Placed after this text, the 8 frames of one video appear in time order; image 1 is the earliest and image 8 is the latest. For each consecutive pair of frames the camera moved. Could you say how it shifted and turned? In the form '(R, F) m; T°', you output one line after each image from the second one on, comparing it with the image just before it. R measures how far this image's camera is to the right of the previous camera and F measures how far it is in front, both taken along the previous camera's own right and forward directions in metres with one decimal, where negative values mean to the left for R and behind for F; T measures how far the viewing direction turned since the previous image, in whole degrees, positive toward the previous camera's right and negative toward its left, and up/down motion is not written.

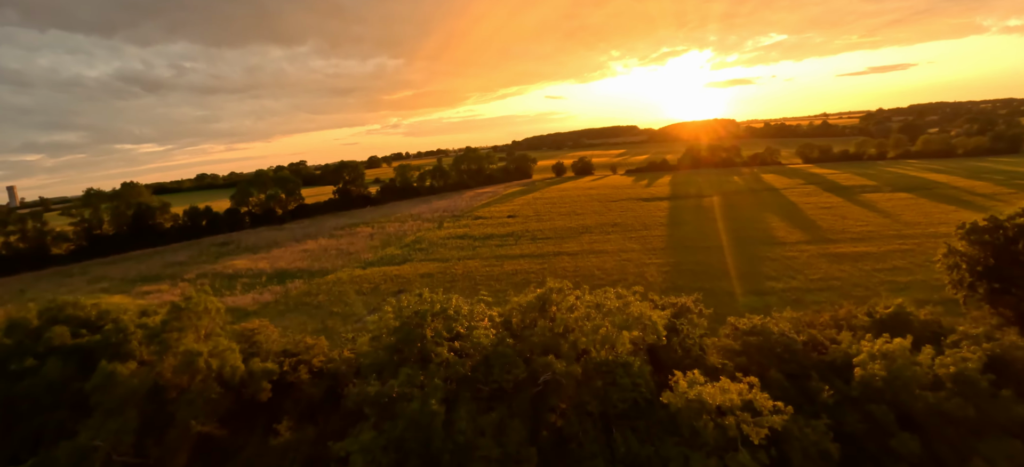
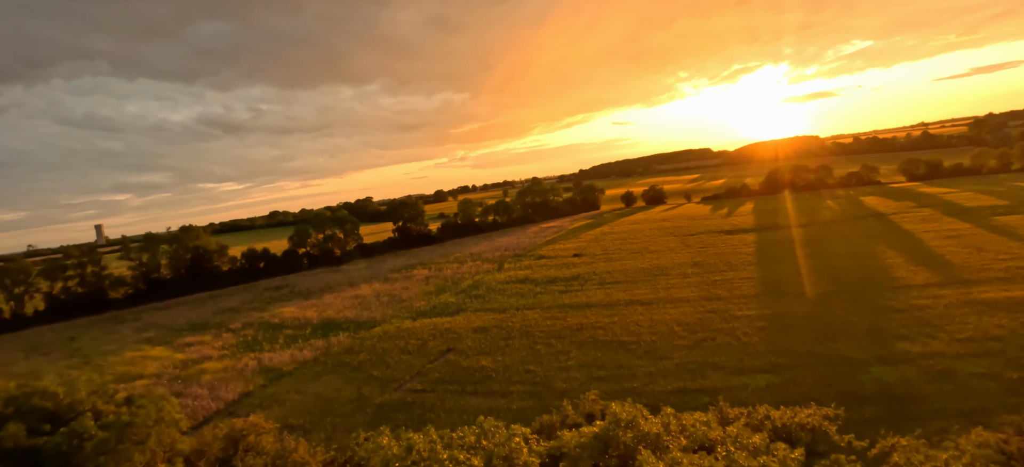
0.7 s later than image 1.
(+0.3, +2.5) m; -8°
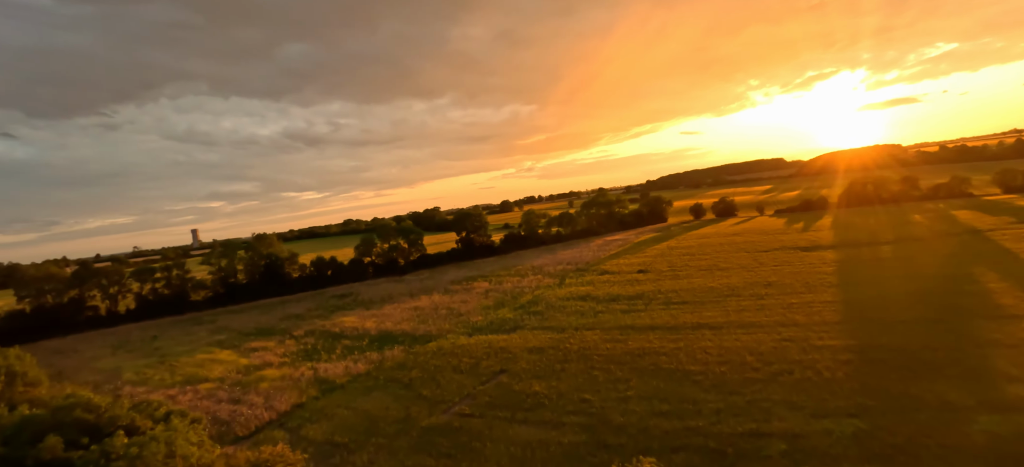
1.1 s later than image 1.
(+0.3, +1.0) m; -8°
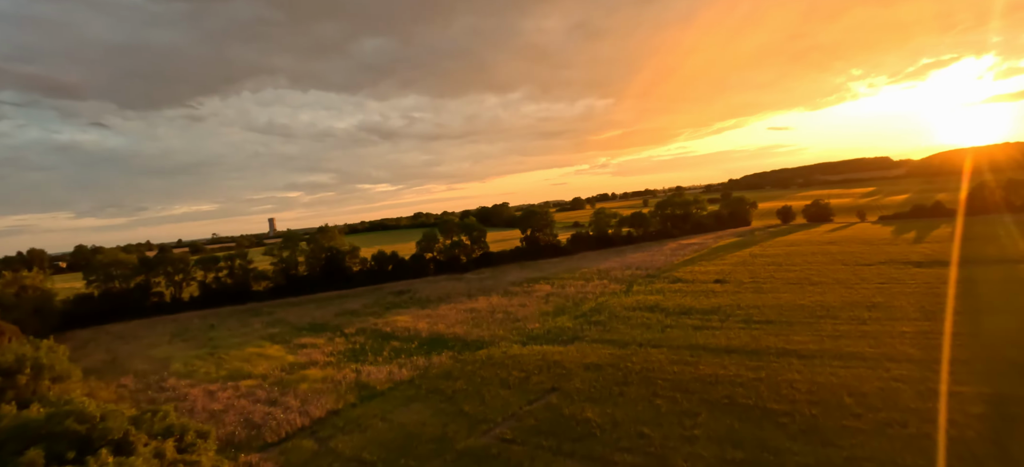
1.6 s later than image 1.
(+0.5, +1.6) m; -8°
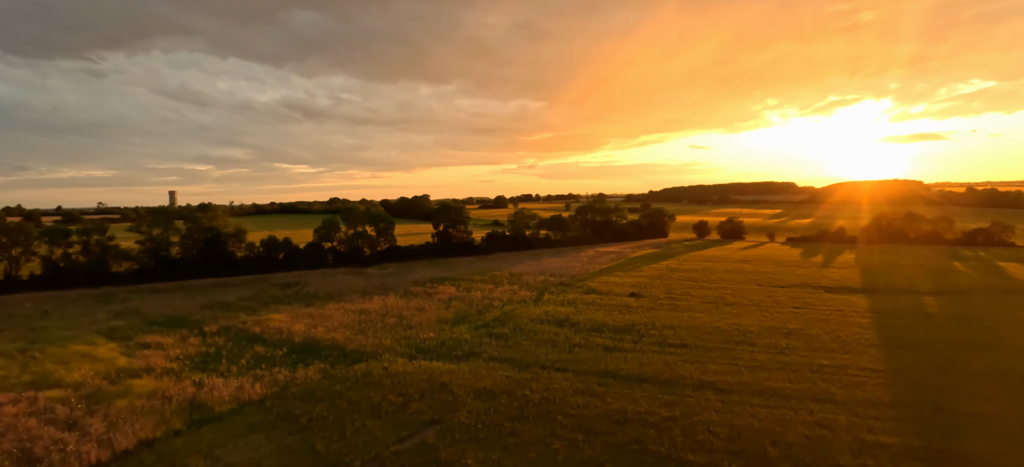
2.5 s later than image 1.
(+1.2, +3.3) m; +9°
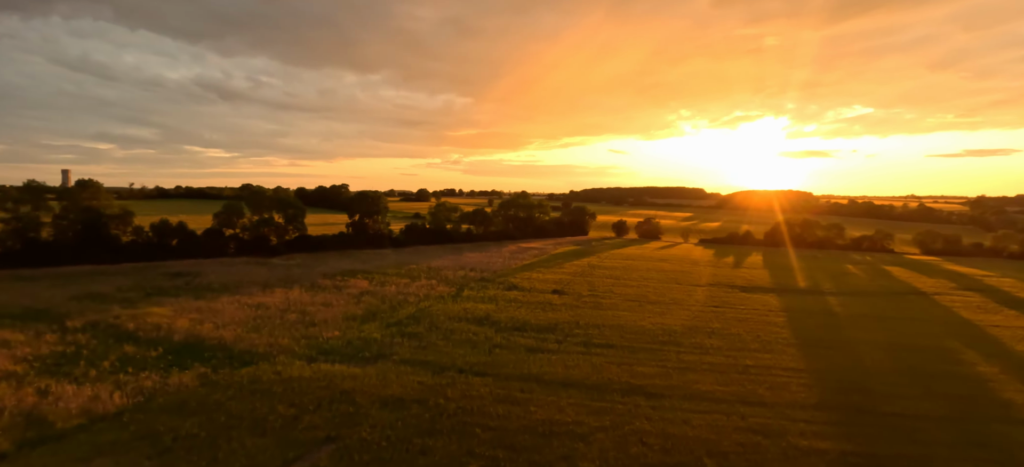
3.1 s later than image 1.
(+0.2, +1.9) m; +9°
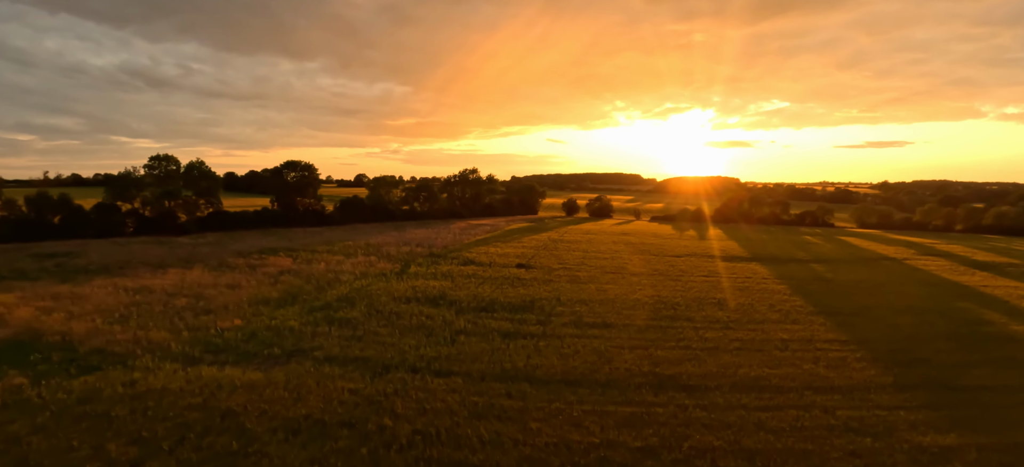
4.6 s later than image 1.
(-0.7, +4.9) m; +7°
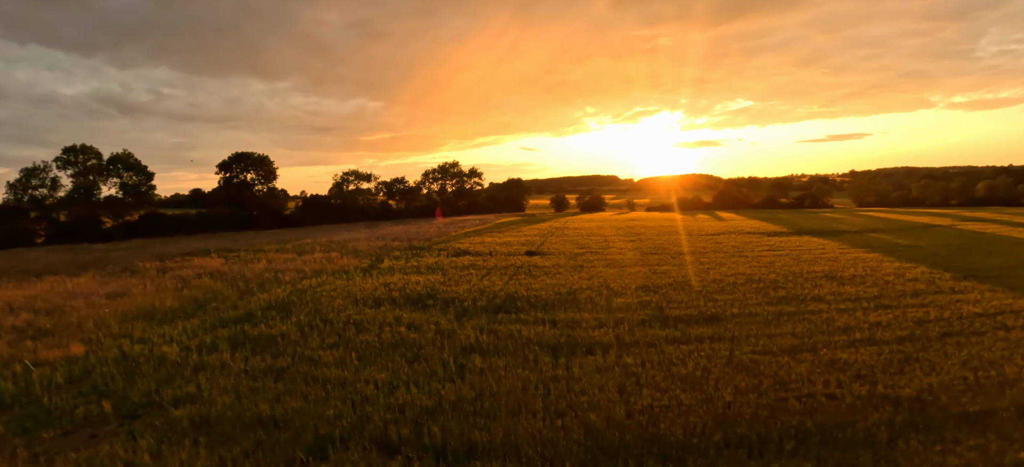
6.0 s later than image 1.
(-1.0, +5.9) m; +2°
